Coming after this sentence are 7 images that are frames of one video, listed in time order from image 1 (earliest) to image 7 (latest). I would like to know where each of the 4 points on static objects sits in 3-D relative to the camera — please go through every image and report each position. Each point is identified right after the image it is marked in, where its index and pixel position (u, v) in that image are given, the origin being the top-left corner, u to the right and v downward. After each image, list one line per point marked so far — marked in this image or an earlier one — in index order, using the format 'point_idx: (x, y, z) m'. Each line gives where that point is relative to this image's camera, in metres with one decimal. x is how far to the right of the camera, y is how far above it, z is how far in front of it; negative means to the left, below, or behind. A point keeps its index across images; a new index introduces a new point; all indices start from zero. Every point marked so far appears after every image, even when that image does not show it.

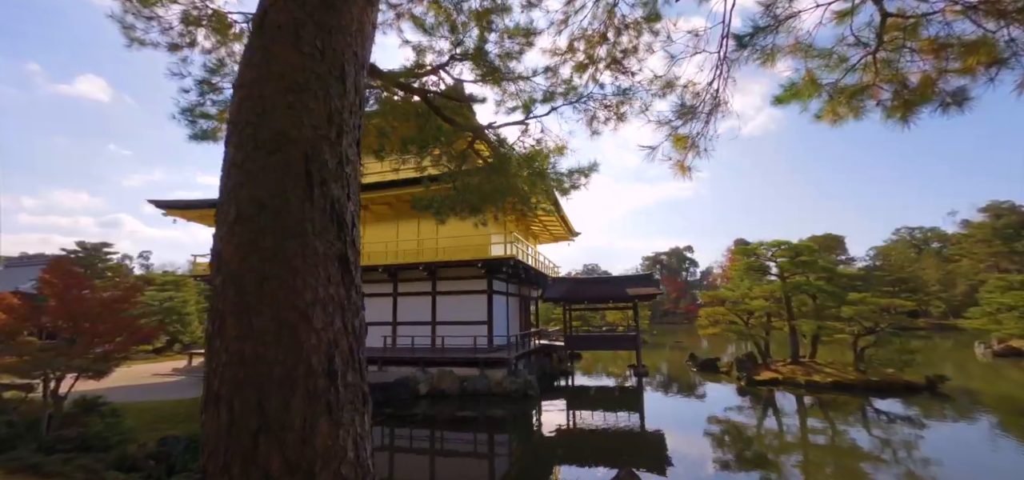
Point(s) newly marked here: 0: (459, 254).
0: (-1.4, -0.4, +11.6) m
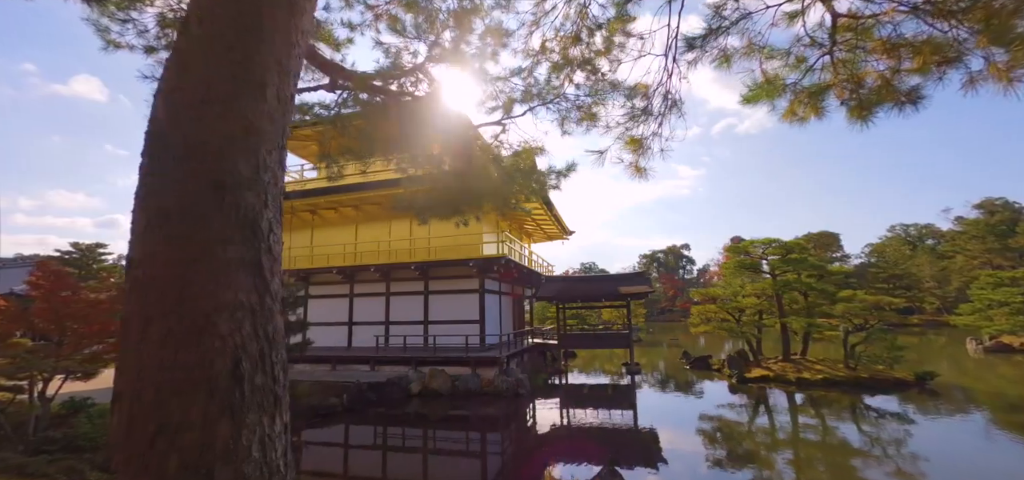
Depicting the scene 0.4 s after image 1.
0: (-1.6, -0.3, +11.6) m
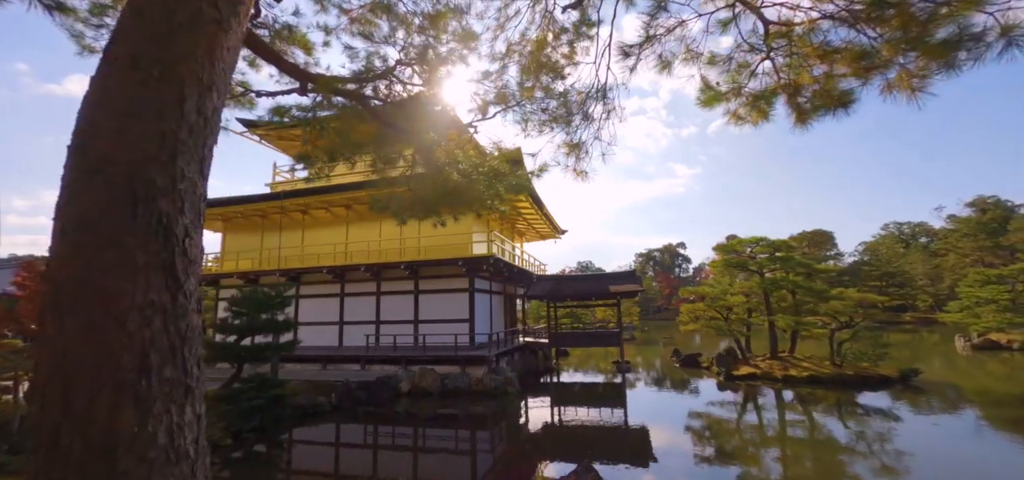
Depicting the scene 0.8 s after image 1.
0: (-1.9, -0.3, +11.6) m
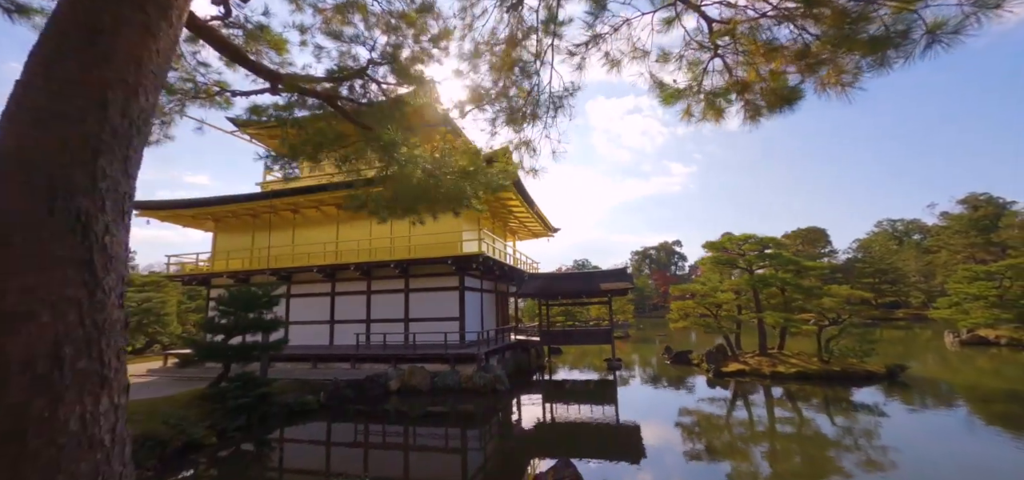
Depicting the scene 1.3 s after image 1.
0: (-2.1, -0.3, +11.7) m
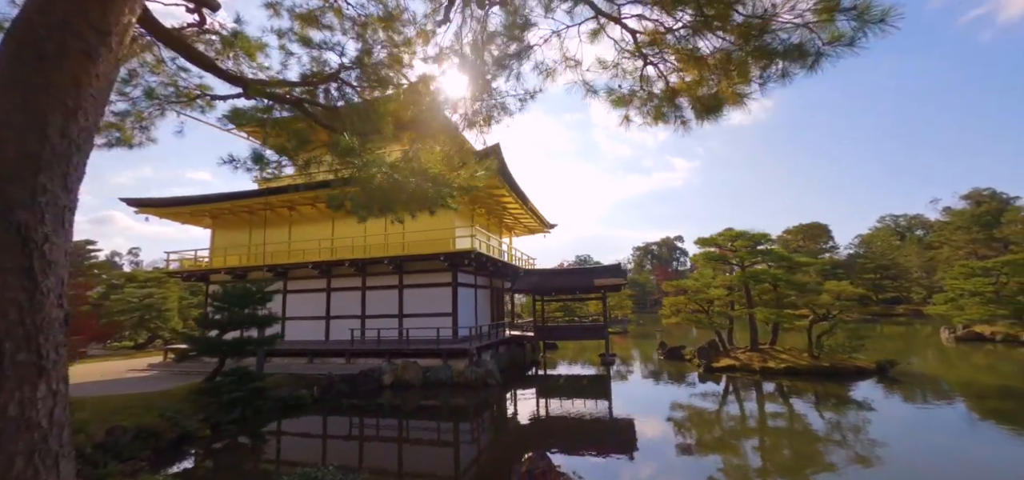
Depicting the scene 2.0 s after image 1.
0: (-2.3, -0.2, +11.8) m
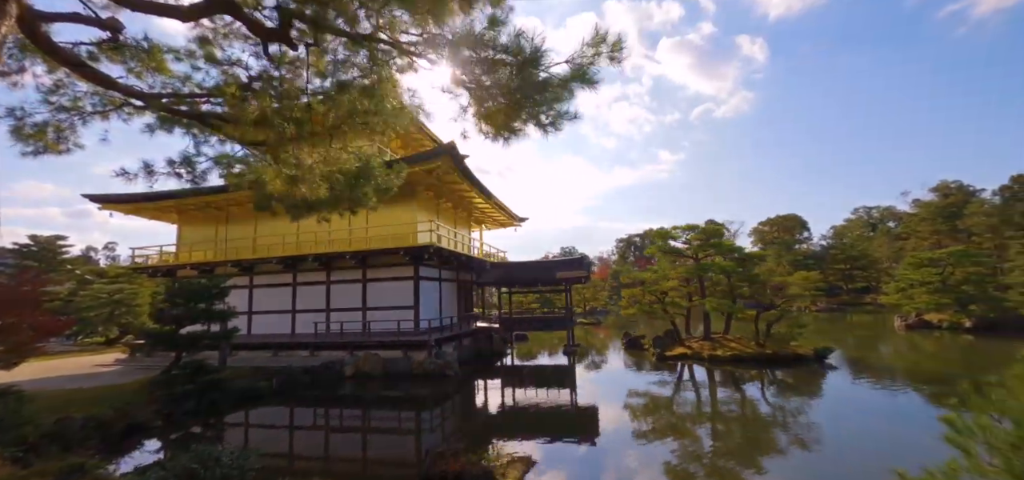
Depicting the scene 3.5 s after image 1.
0: (-3.4, -0.1, +12.1) m
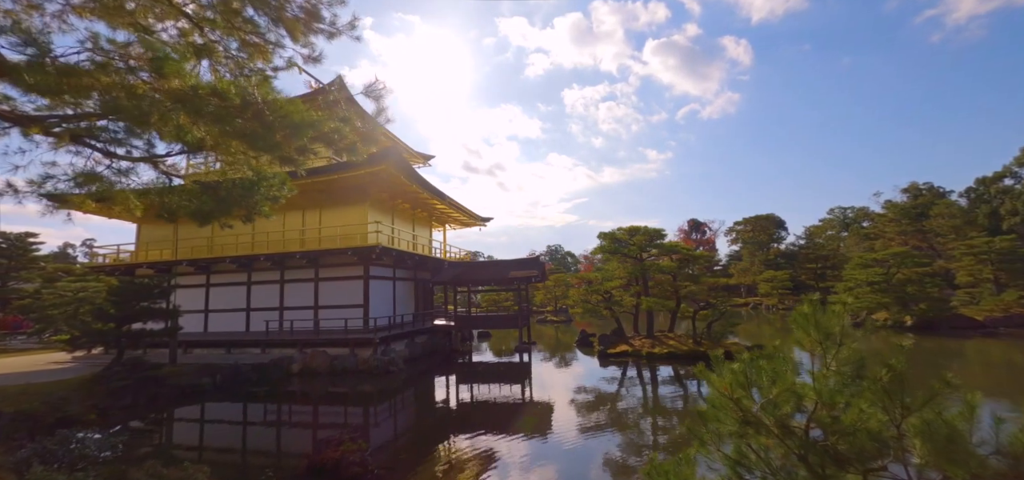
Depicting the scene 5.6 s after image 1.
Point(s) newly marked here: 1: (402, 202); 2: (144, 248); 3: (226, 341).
0: (-4.8, -0.1, +12.4) m
1: (-3.7, +1.2, +14.9) m
2: (-11.5, -0.3, +14.0) m
3: (-7.9, -2.8, +12.2) m
